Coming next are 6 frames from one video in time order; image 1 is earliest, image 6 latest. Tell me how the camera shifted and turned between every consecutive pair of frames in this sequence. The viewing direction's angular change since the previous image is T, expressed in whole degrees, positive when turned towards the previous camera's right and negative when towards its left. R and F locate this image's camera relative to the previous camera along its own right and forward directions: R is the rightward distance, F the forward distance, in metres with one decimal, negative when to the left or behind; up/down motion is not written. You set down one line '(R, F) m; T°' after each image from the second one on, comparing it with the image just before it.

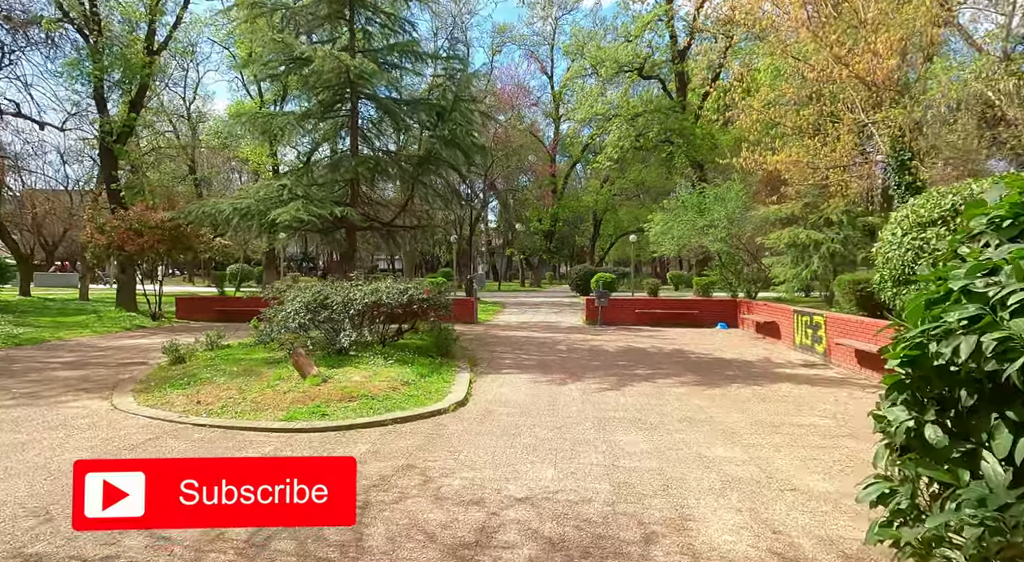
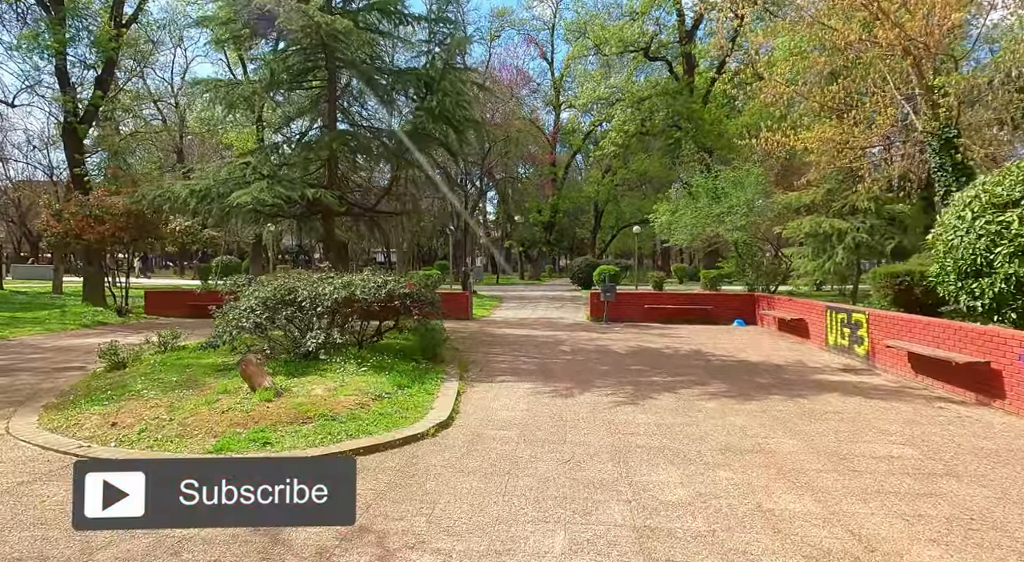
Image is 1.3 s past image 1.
(0.0, +1.5) m; 0°
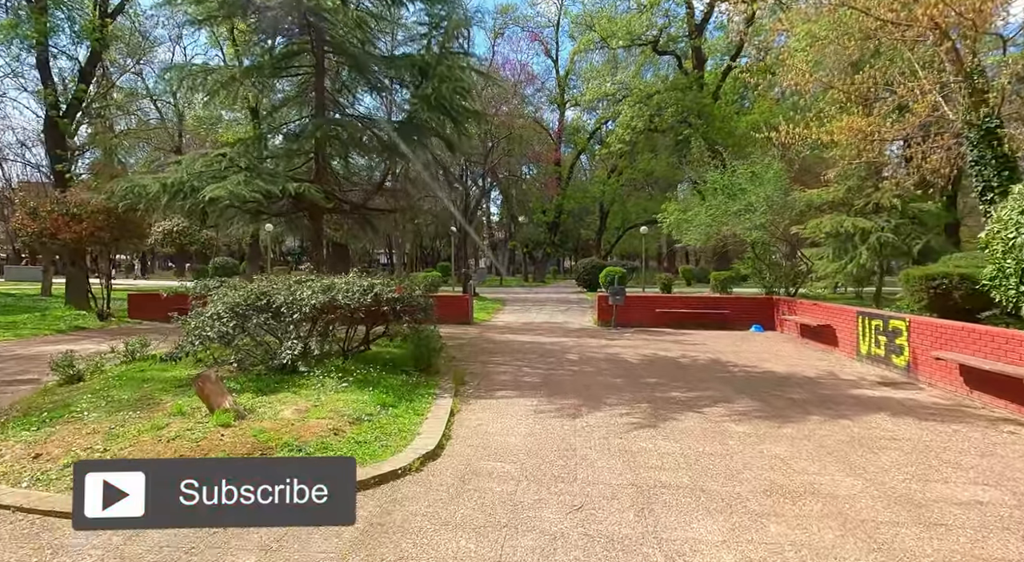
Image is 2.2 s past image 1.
(0.0, +1.0) m; 0°
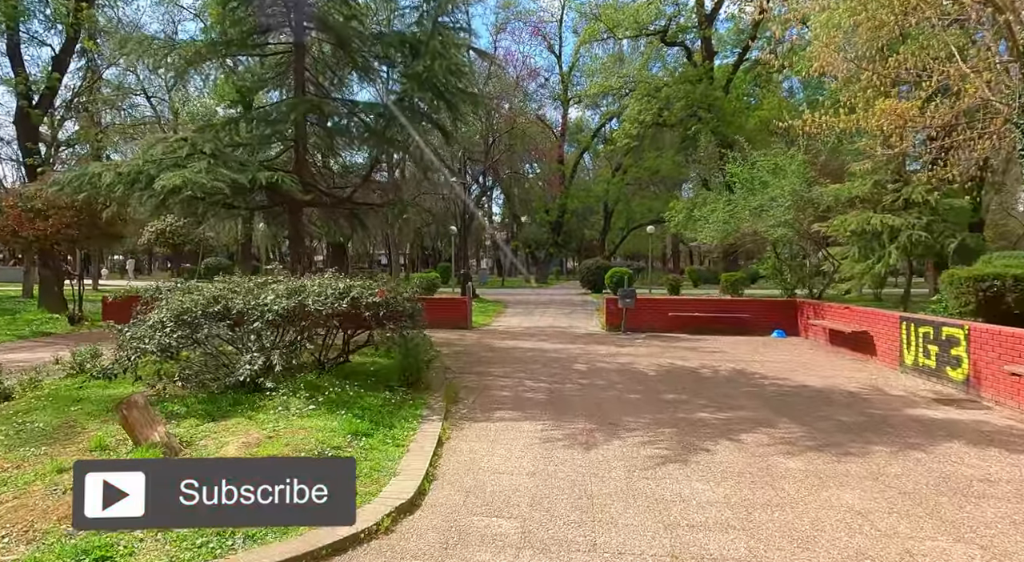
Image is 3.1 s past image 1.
(0.0, +1.2) m; 0°
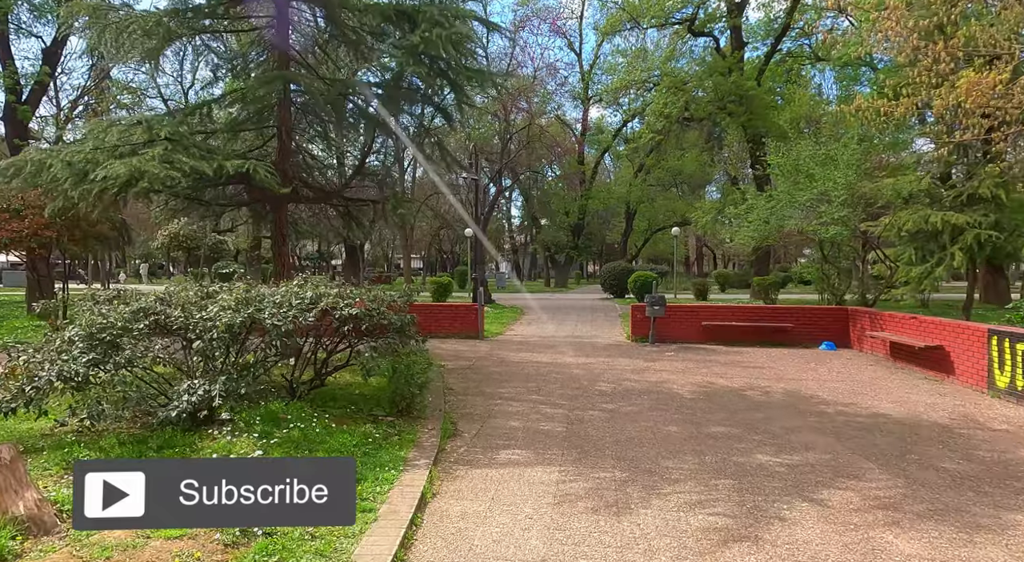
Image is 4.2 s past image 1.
(+0.1, +1.4) m; -2°
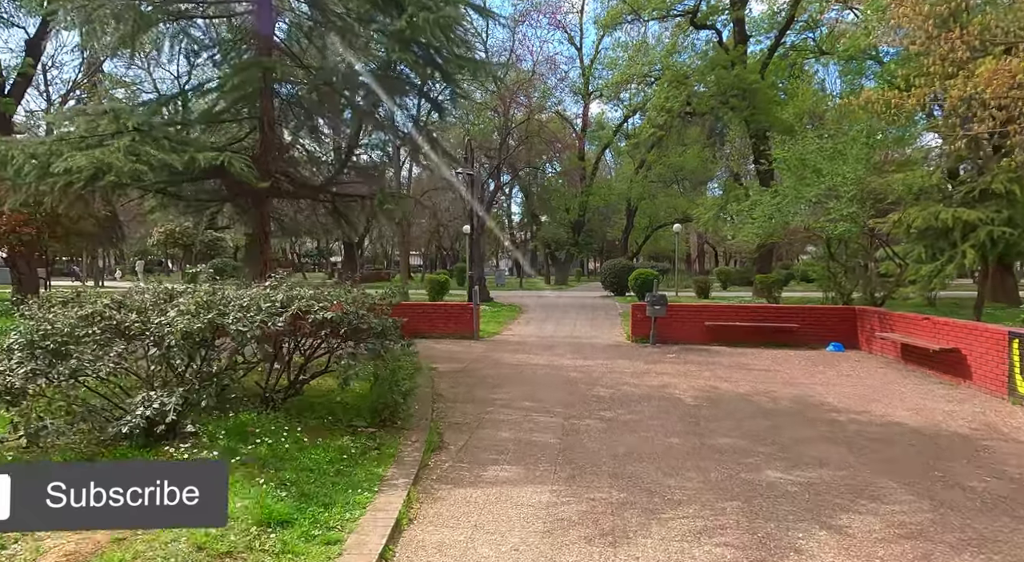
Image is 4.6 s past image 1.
(+0.1, +0.4) m; 0°
